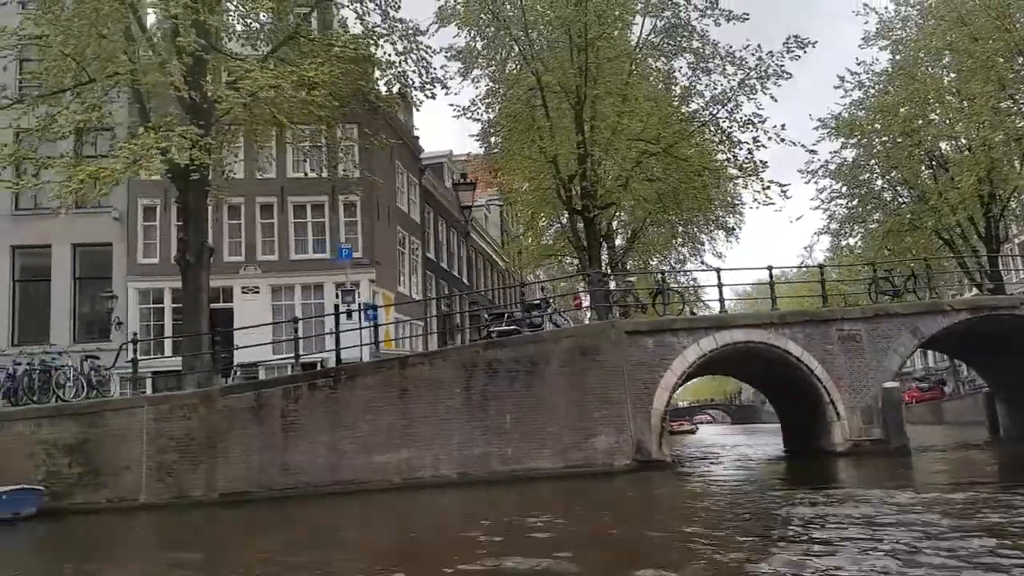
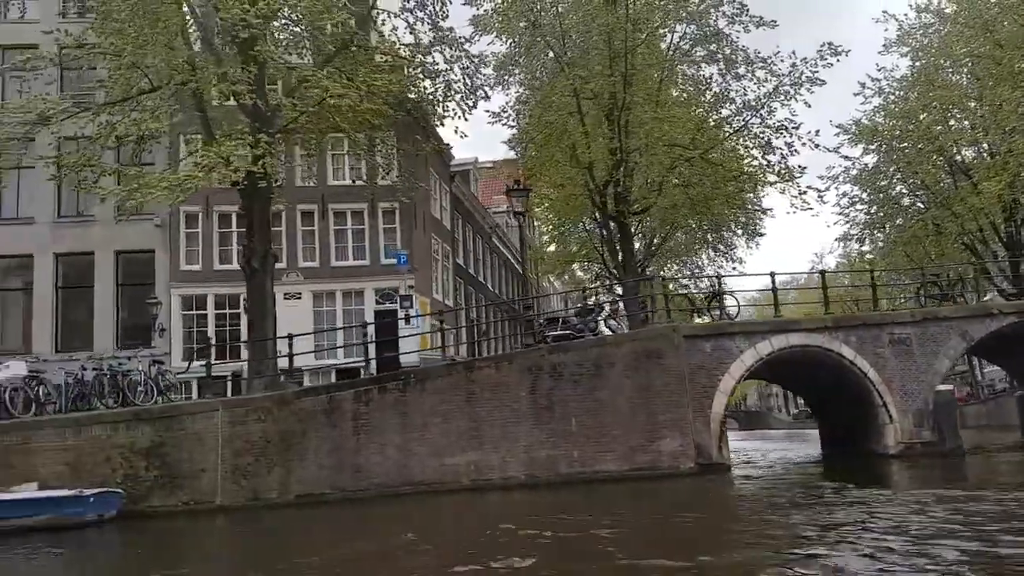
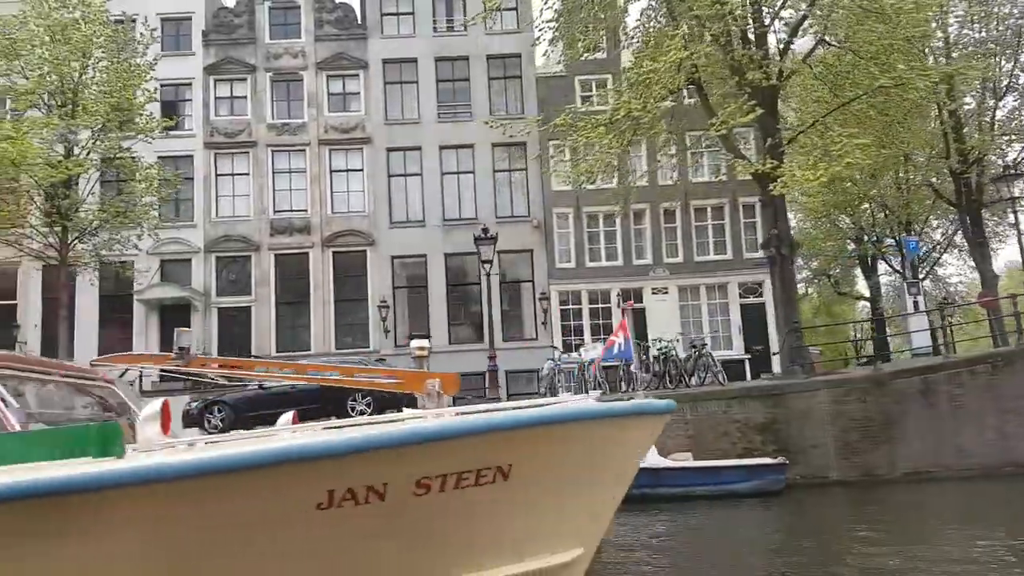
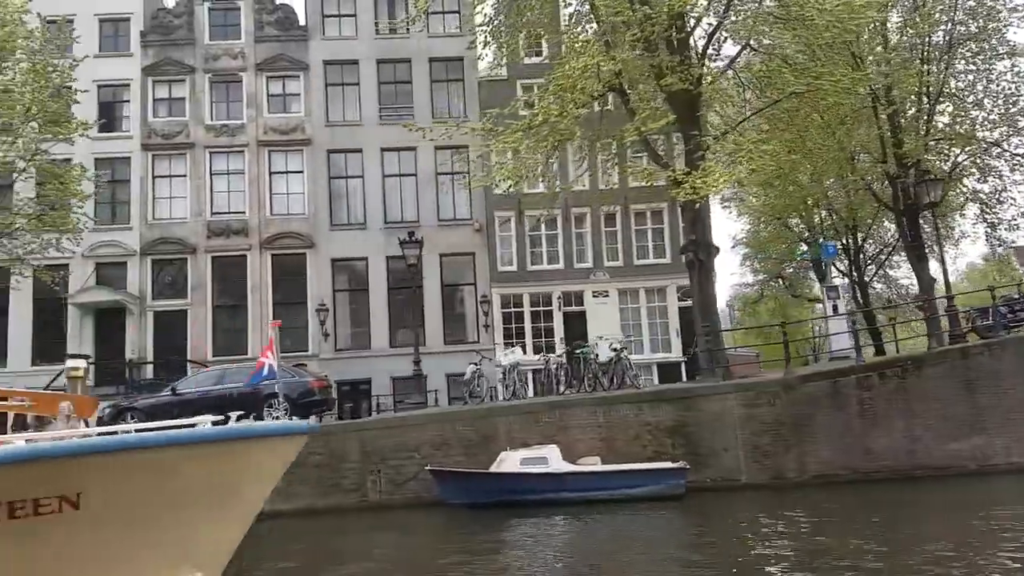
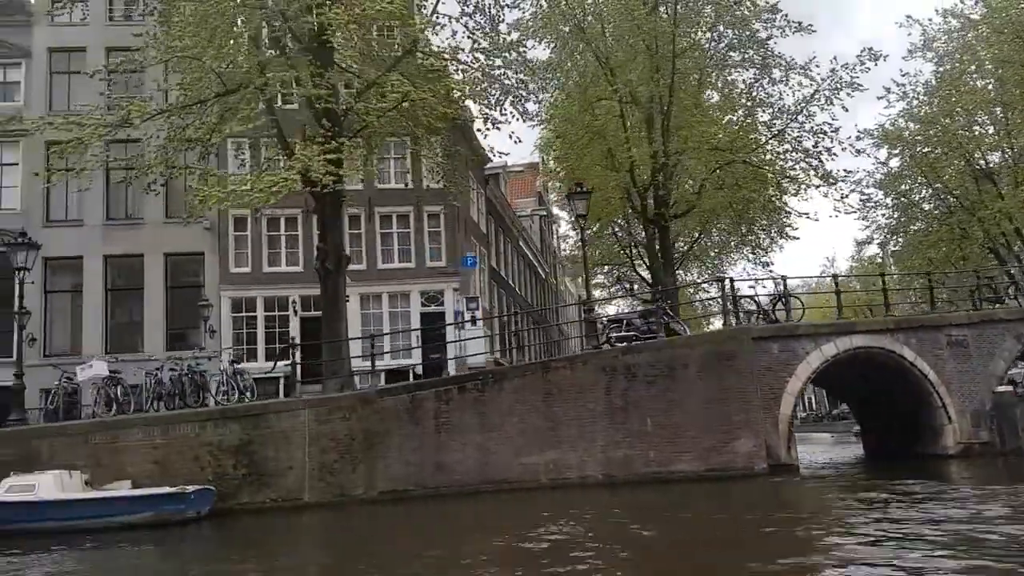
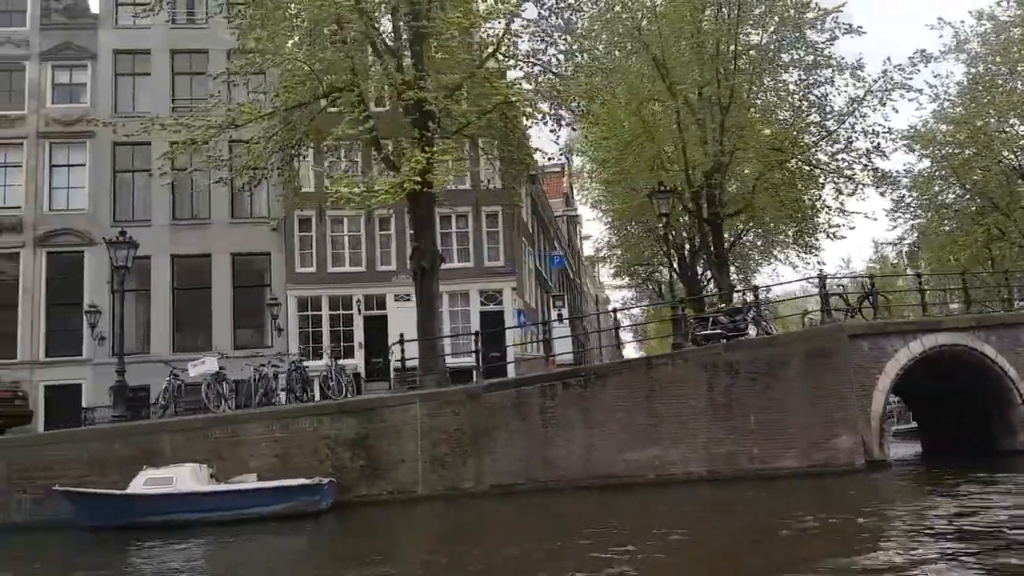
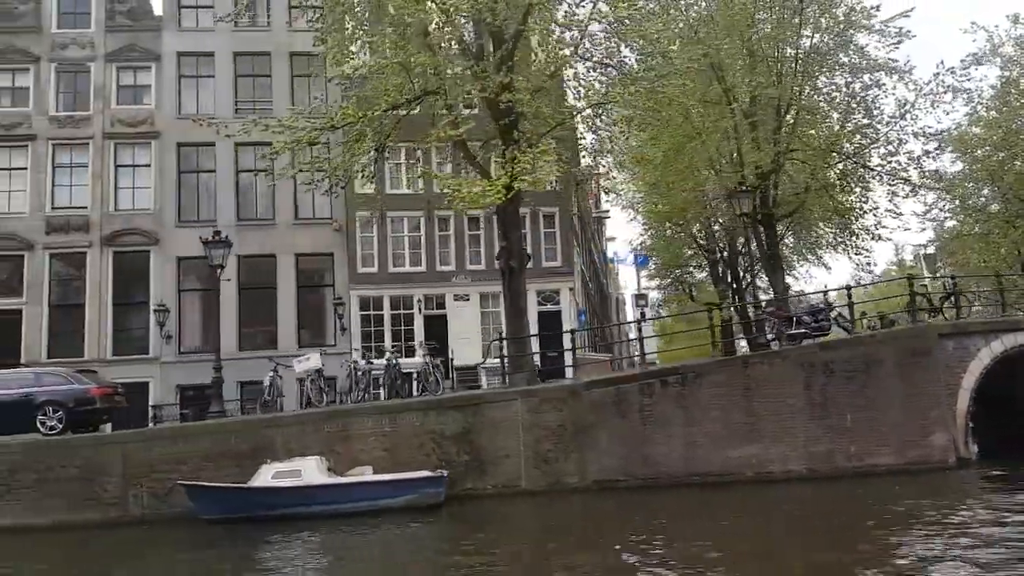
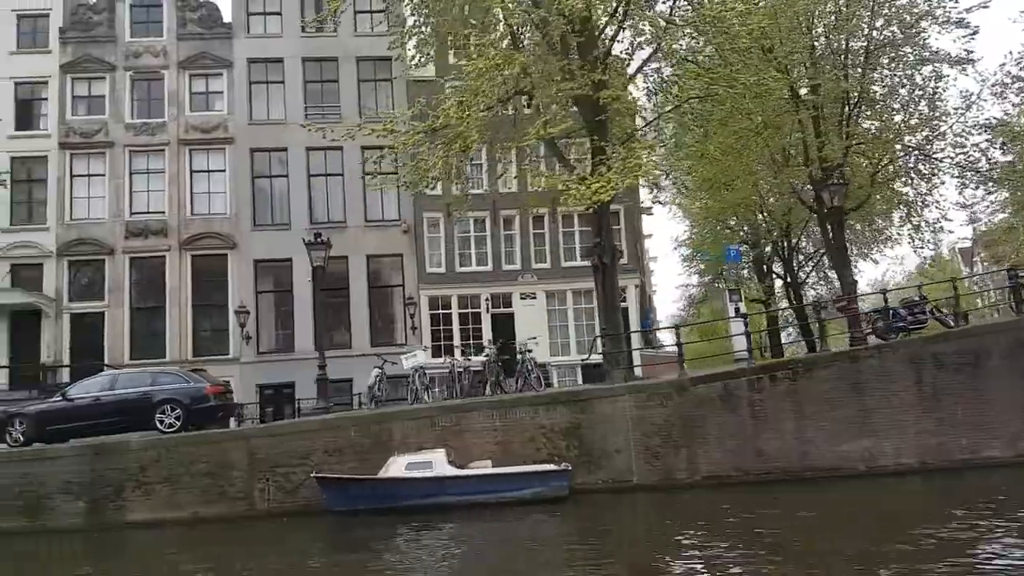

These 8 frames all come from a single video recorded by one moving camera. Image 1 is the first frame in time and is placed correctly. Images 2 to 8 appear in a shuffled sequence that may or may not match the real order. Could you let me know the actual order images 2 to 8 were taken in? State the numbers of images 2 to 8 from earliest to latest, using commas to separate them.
2, 5, 6, 7, 8, 4, 3
